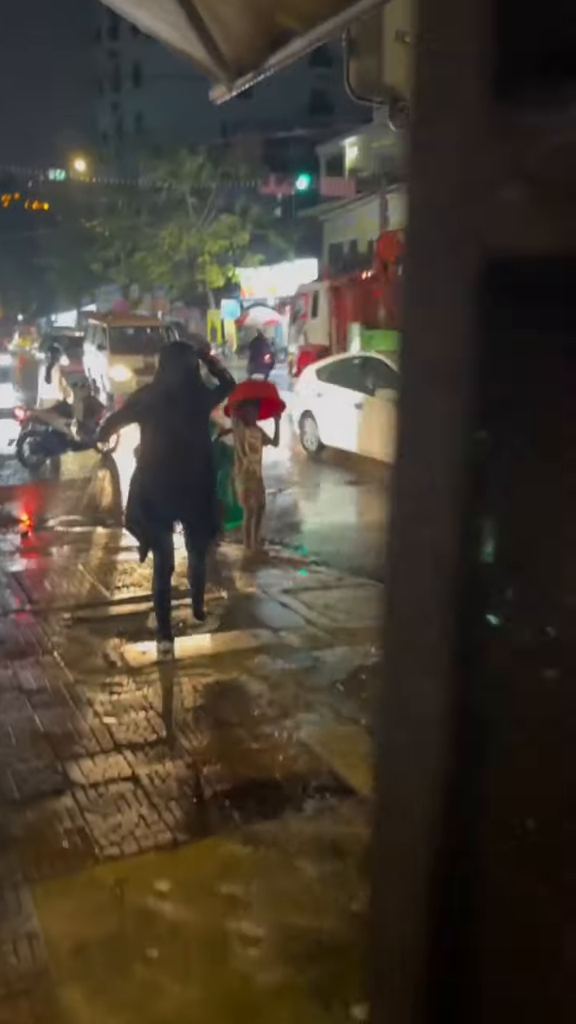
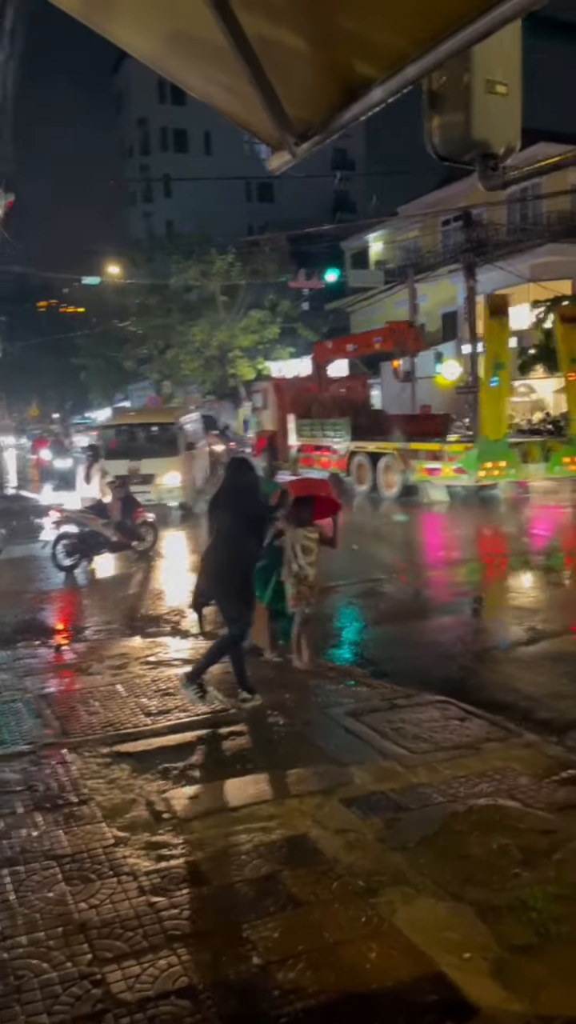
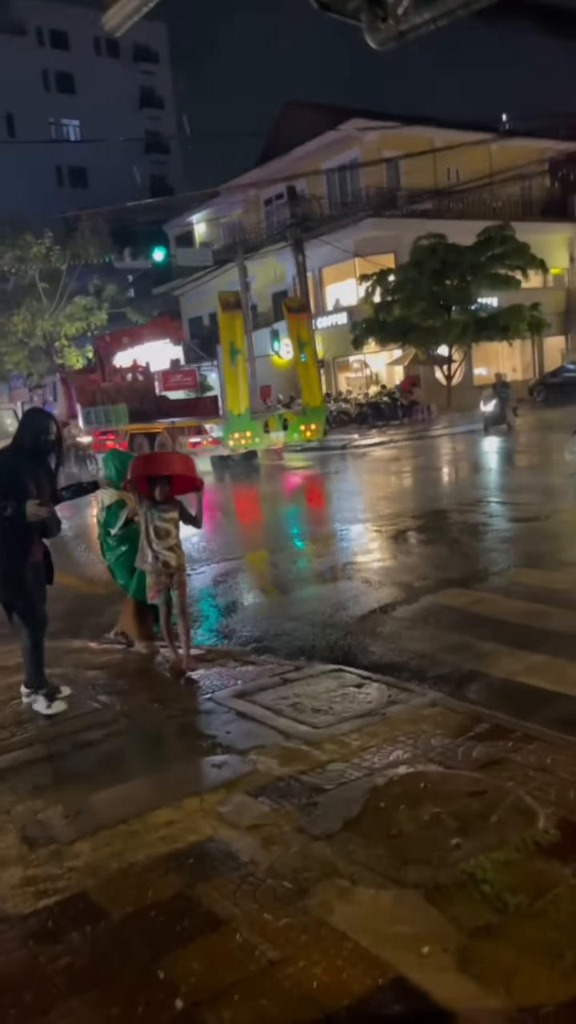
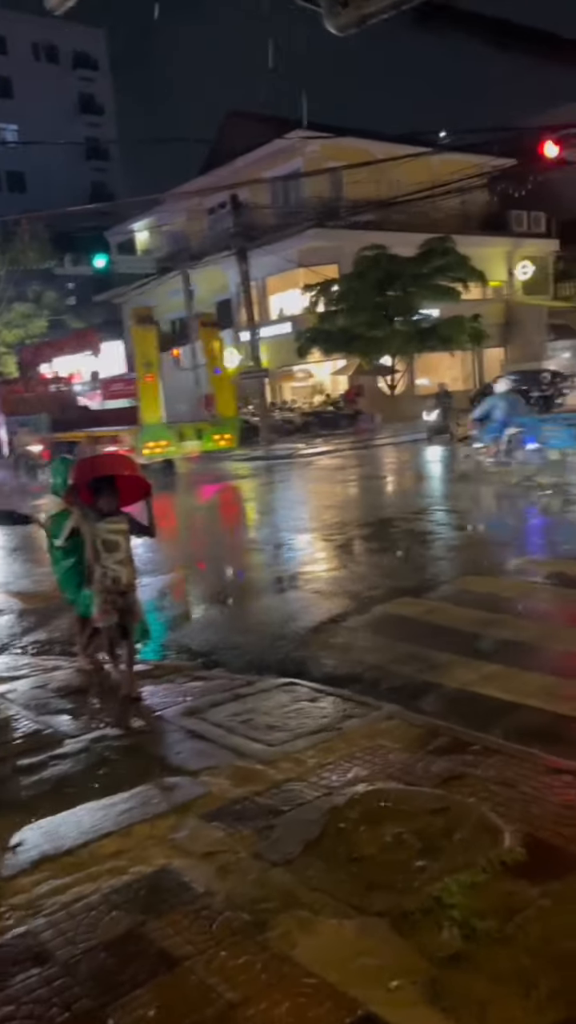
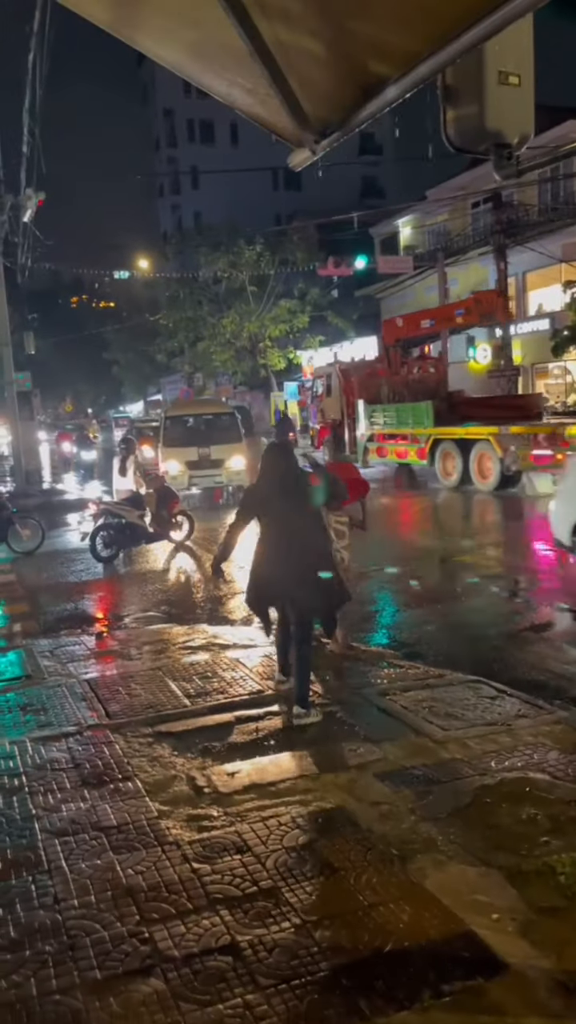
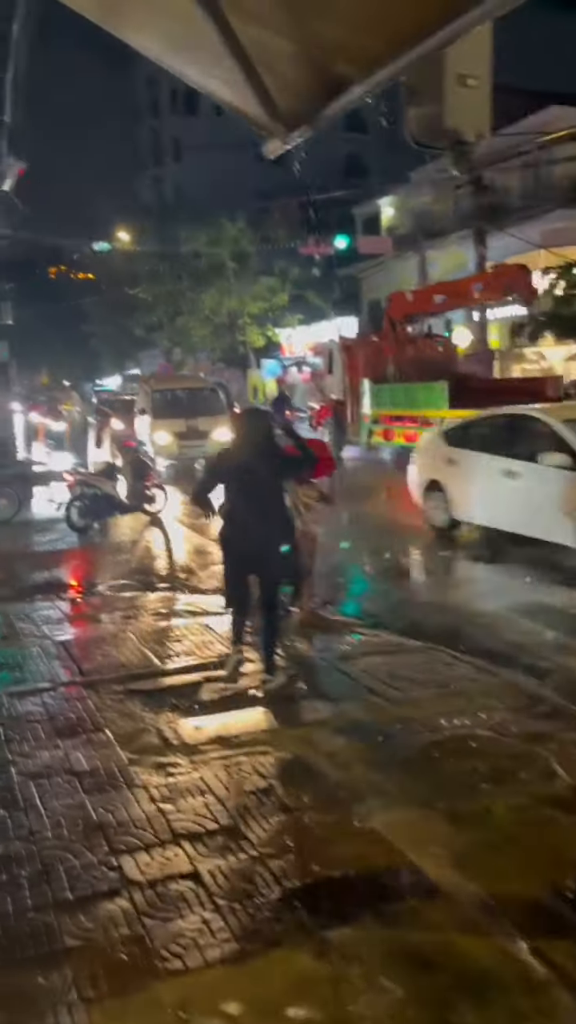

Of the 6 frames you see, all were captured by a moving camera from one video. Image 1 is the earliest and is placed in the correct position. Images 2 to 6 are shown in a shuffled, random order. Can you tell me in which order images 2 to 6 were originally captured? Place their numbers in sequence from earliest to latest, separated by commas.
6, 5, 2, 3, 4
